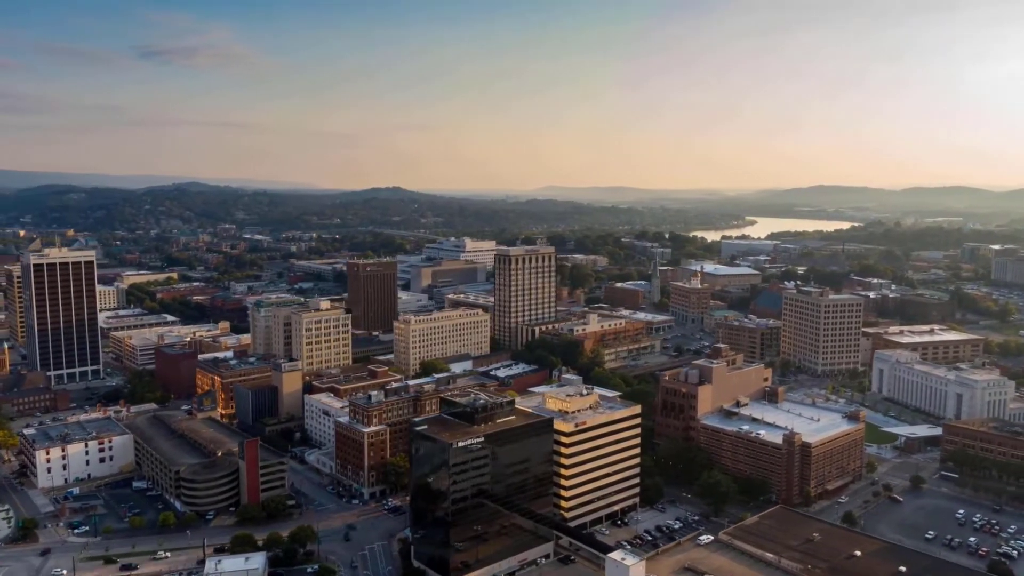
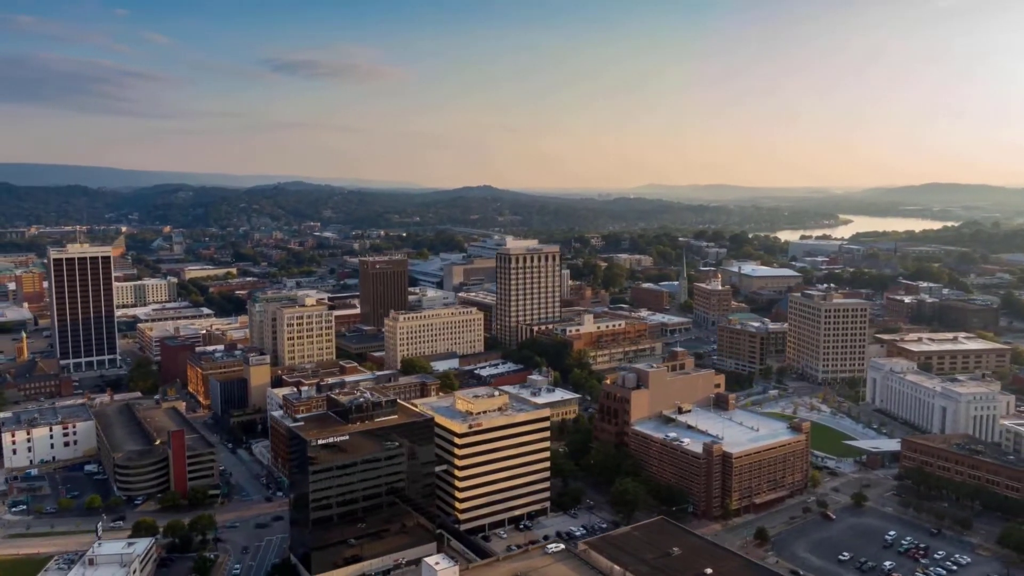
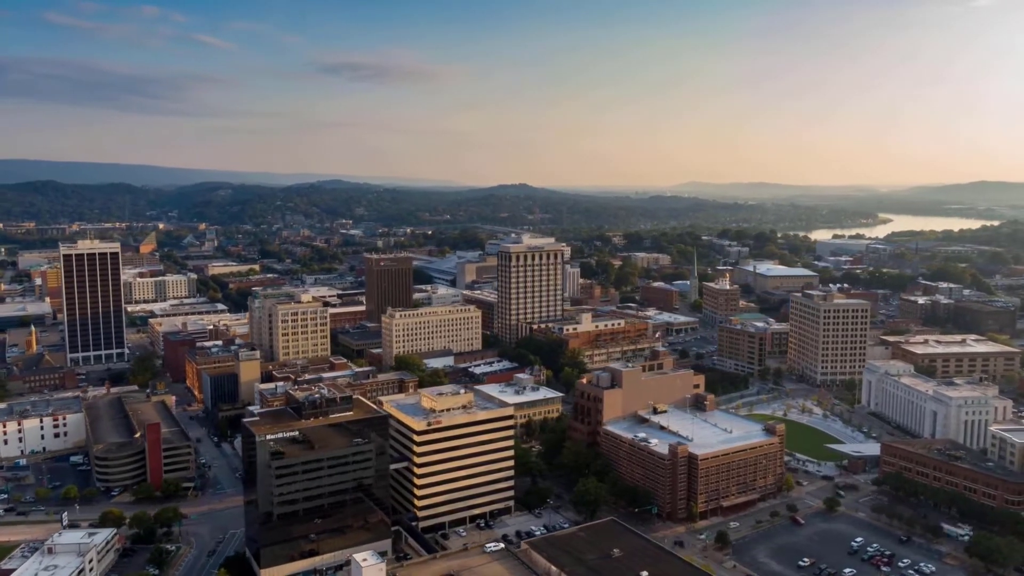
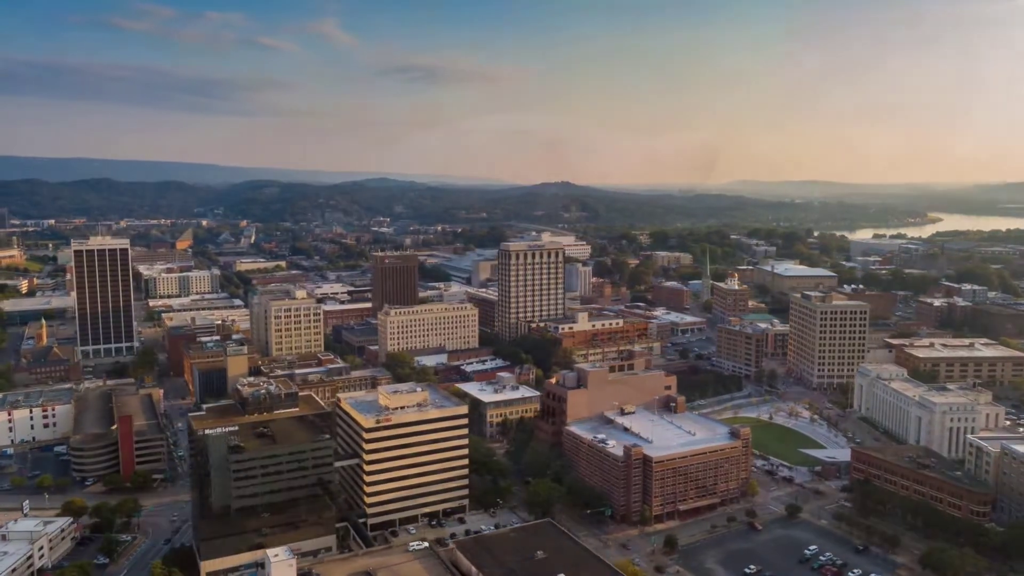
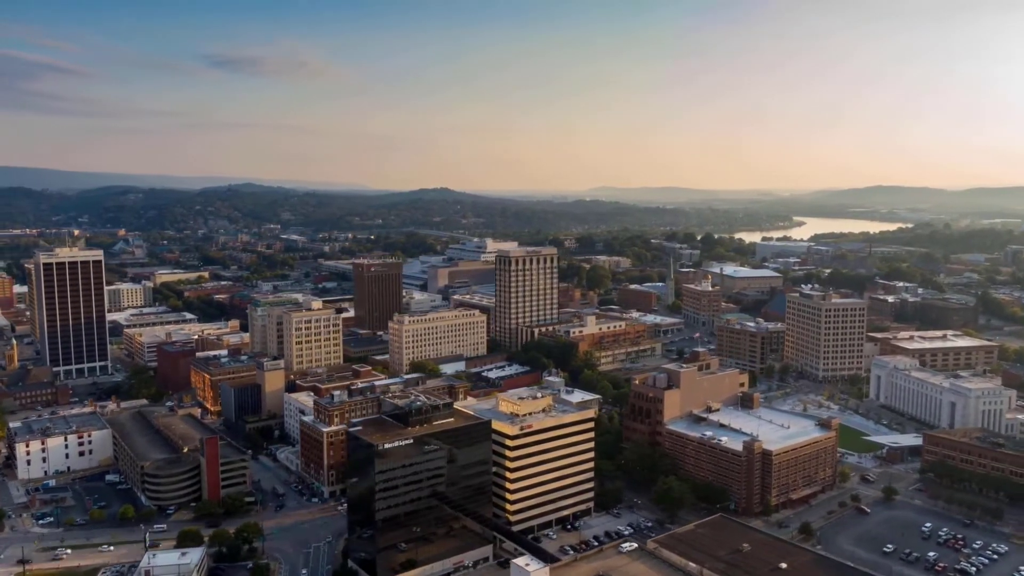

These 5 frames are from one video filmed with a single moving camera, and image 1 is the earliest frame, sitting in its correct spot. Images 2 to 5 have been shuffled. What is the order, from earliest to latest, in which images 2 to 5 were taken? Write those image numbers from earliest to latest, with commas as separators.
5, 2, 3, 4
